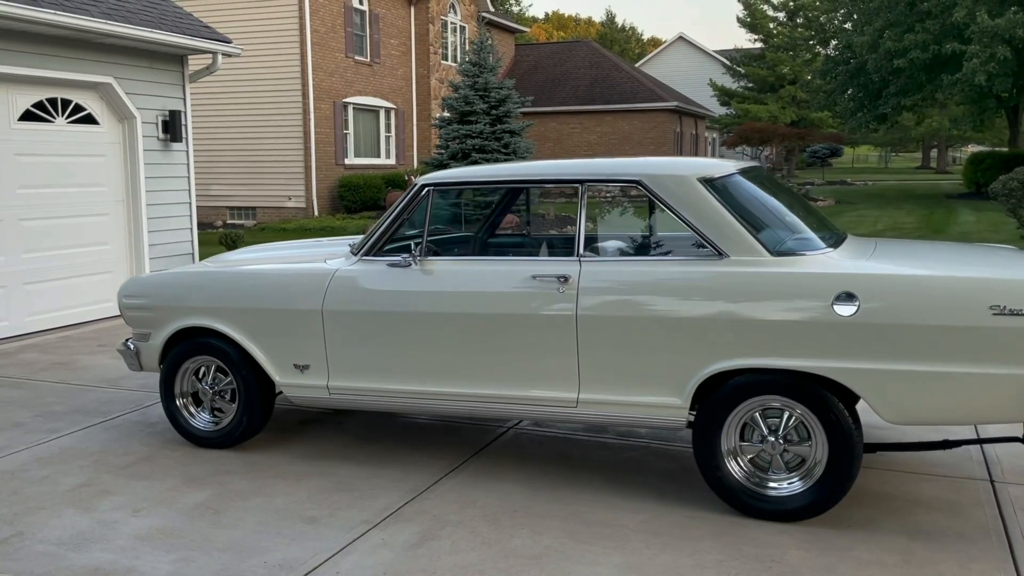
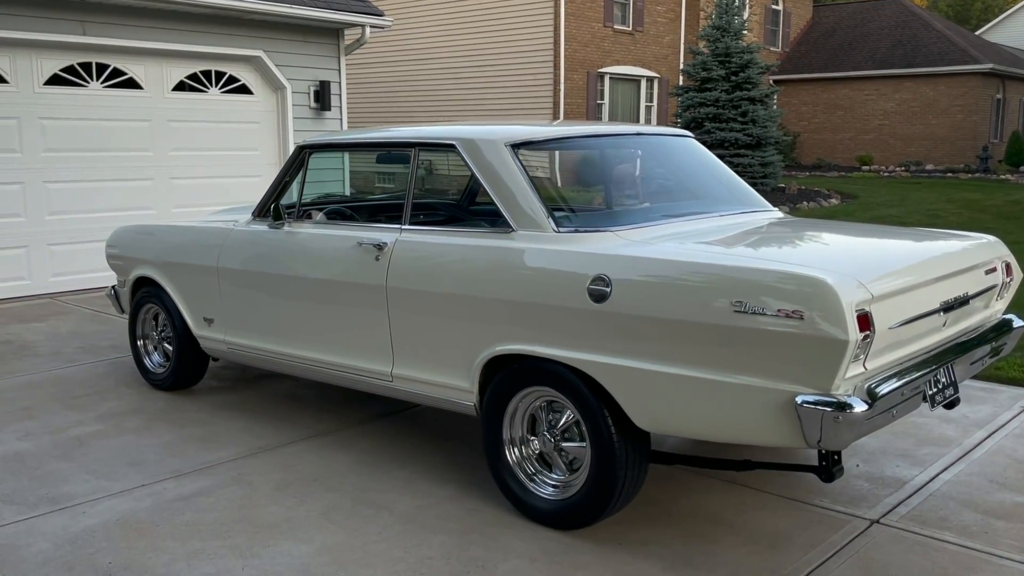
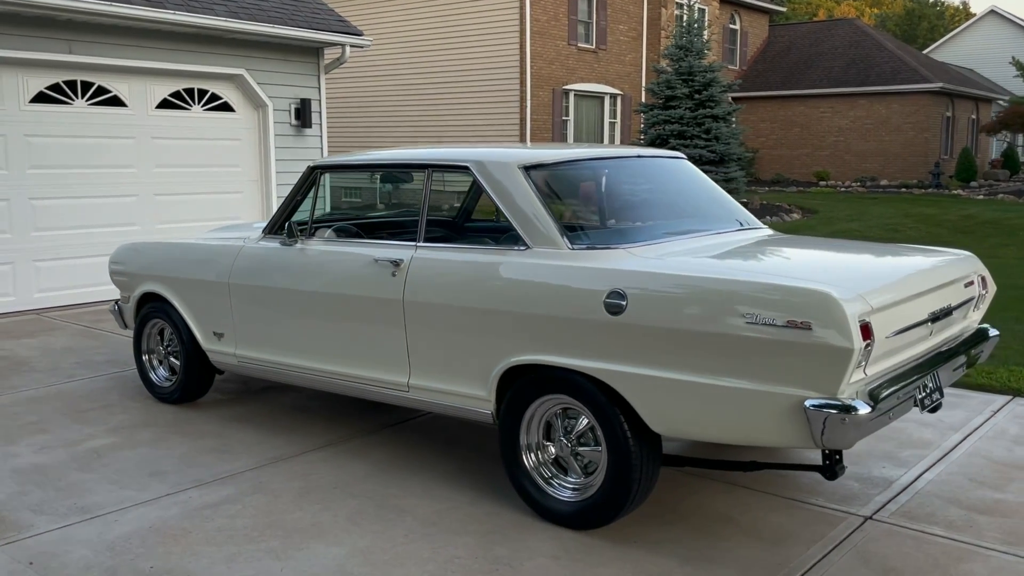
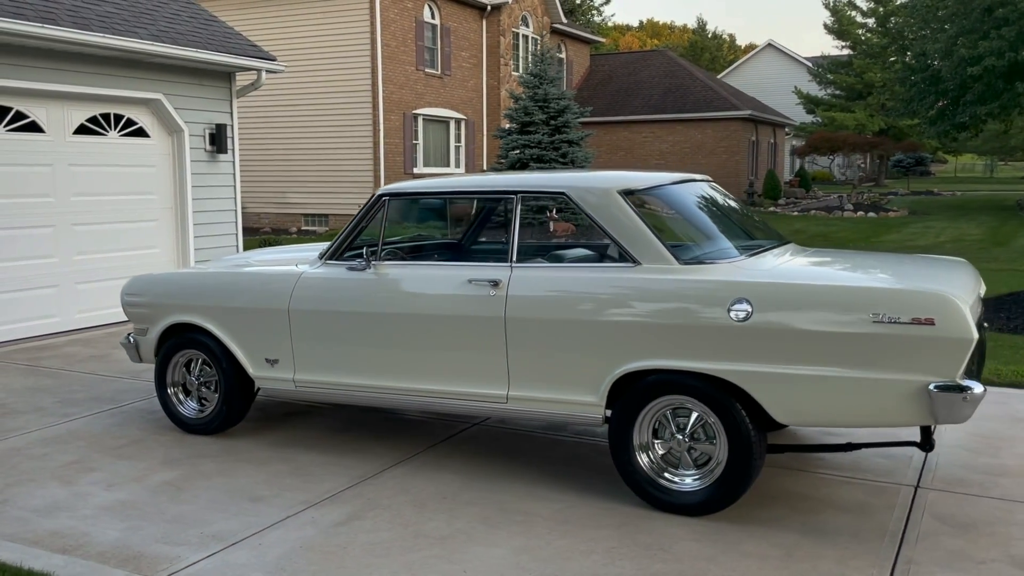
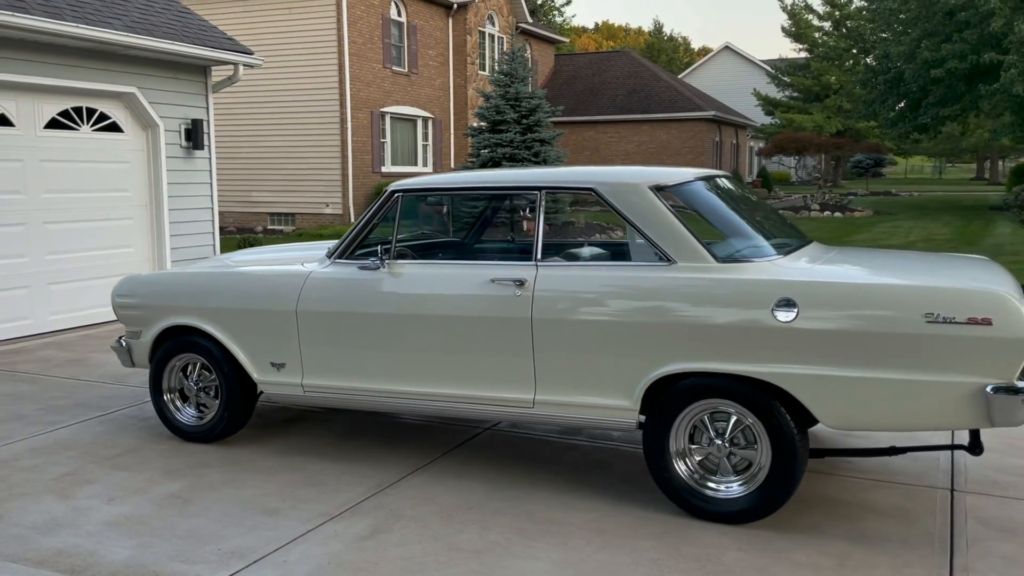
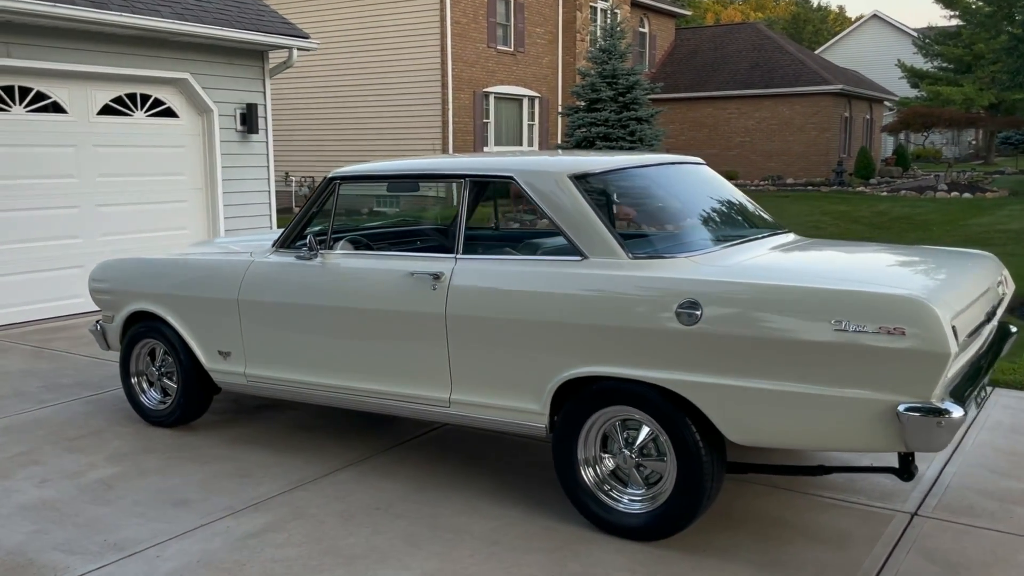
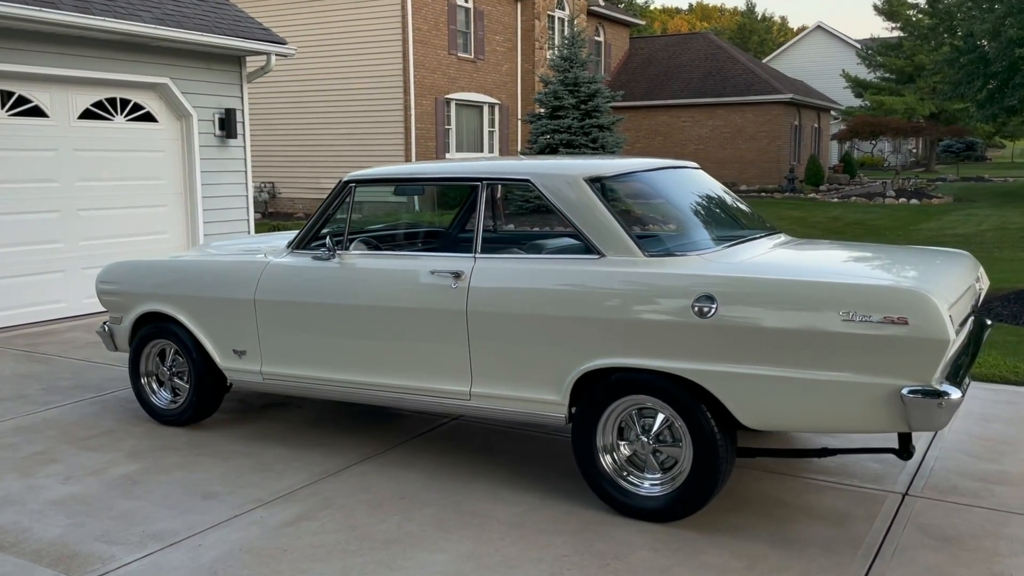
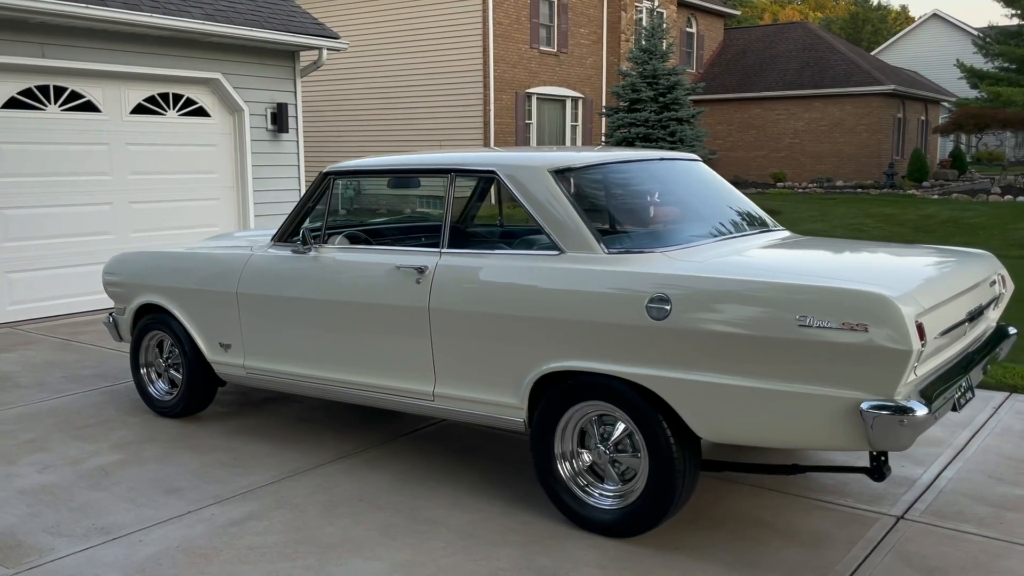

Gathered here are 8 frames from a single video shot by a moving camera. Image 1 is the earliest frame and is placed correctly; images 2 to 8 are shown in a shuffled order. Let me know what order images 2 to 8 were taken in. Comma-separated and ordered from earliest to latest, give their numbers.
5, 4, 7, 6, 8, 3, 2
